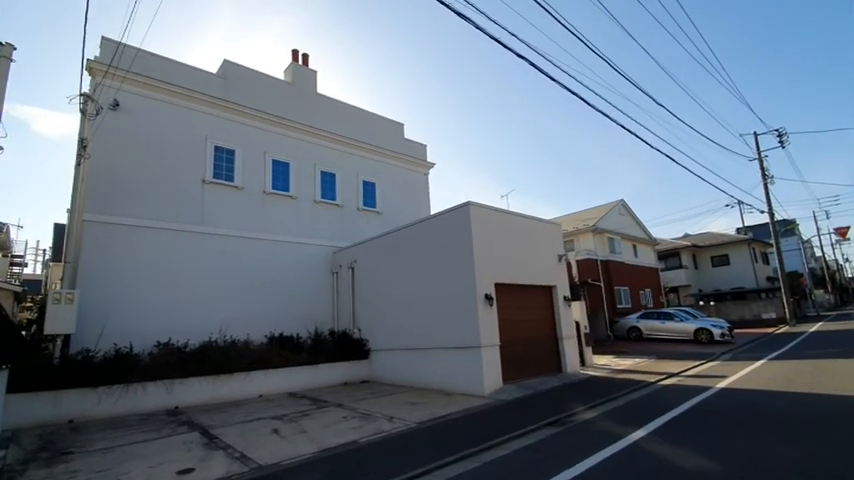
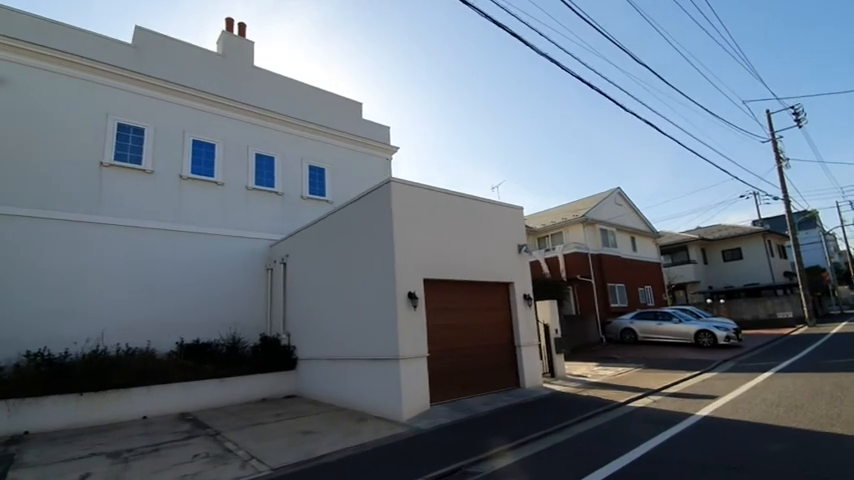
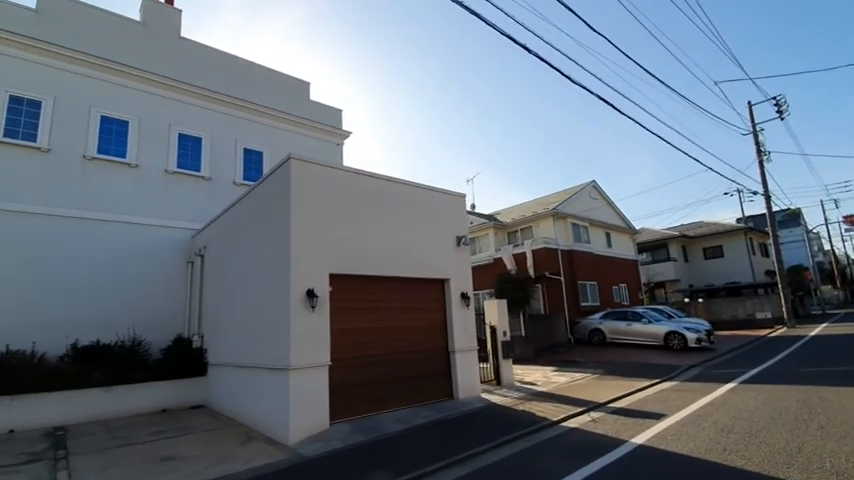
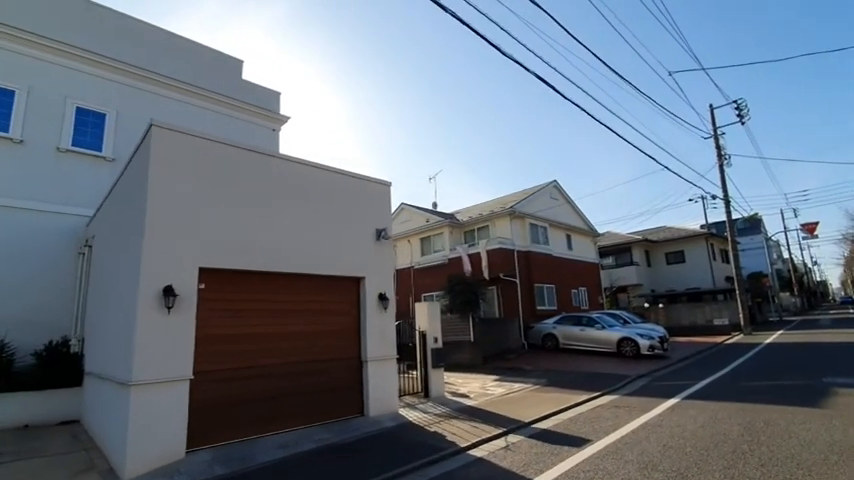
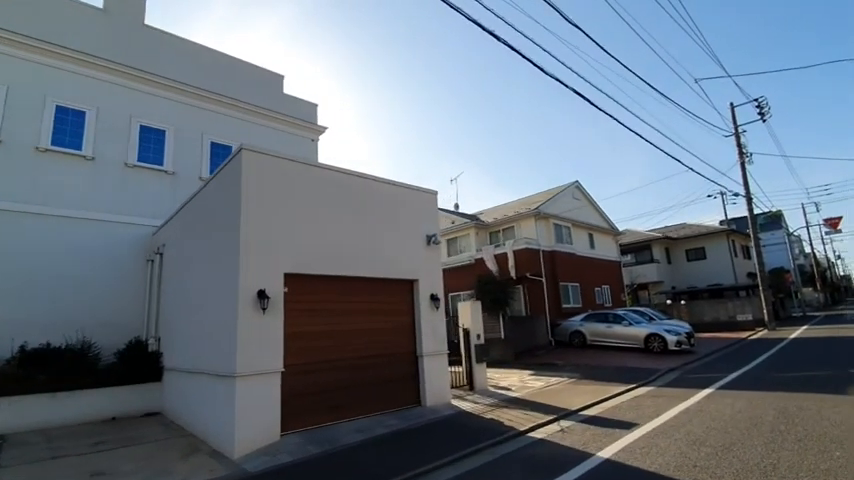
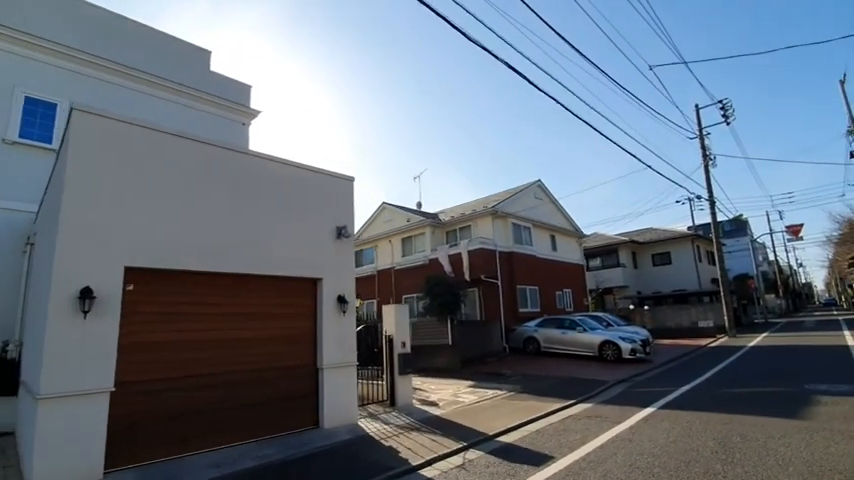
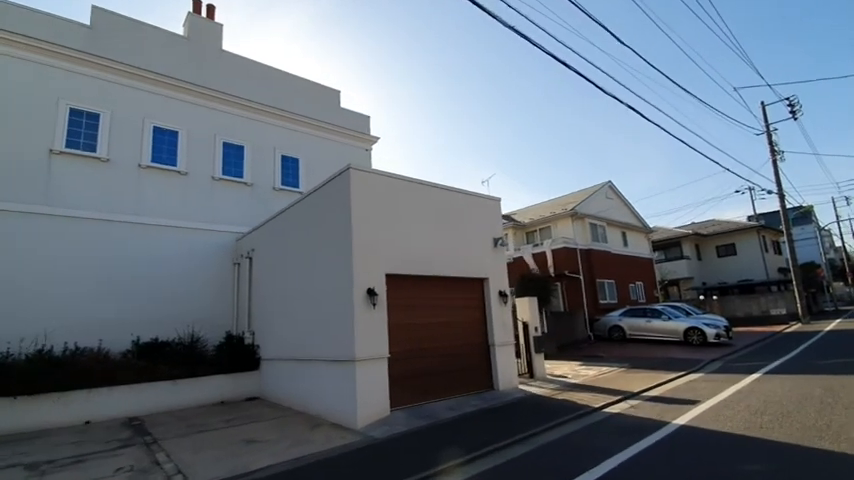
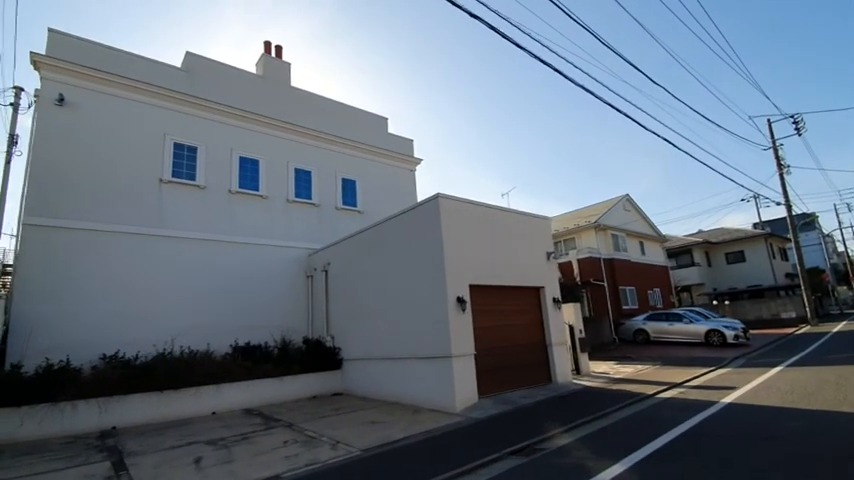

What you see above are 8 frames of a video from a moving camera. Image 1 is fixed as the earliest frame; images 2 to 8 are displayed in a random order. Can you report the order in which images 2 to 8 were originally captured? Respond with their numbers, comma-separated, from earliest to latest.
8, 2, 7, 3, 5, 4, 6
